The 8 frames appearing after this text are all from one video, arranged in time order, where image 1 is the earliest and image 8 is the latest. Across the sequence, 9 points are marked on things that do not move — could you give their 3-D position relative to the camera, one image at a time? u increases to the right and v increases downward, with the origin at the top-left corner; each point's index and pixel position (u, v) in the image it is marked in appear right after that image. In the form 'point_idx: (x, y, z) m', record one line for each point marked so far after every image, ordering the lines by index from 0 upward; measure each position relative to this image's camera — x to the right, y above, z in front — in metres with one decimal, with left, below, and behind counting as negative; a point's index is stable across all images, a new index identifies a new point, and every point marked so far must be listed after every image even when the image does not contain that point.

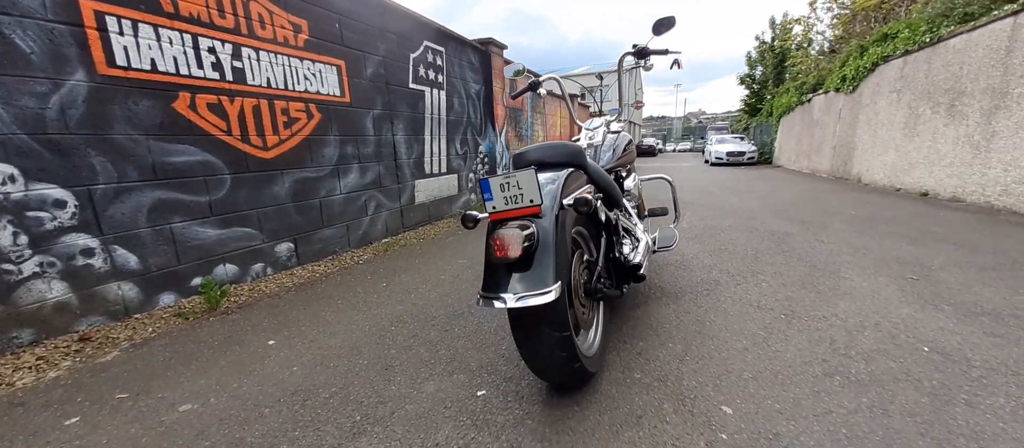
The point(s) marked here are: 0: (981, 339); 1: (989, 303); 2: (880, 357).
0: (+2.4, -0.6, +2.1) m
1: (+2.9, -0.5, +2.5) m
2: (+1.8, -0.6, +2.0) m
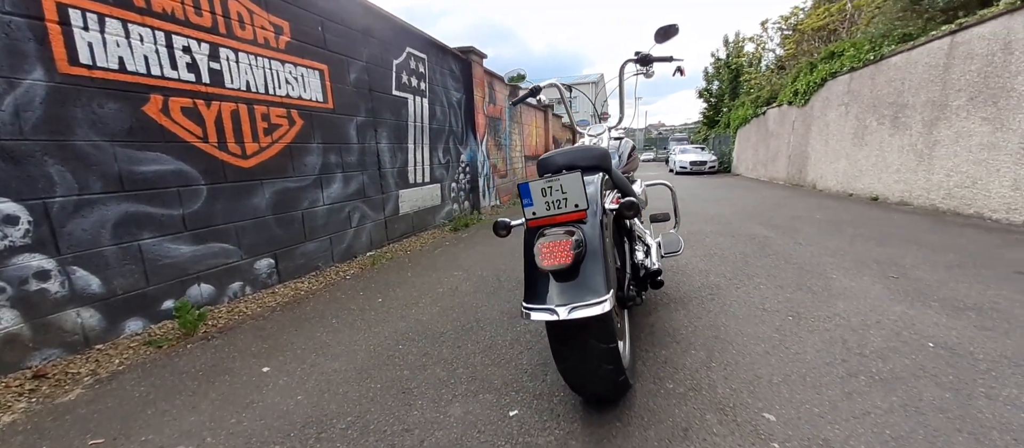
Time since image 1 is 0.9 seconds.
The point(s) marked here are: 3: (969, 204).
0: (+2.5, -0.6, +2.3) m
1: (+2.9, -0.5, +2.7) m
2: (+1.9, -0.6, +2.1) m
3: (+5.1, +0.2, +4.6) m
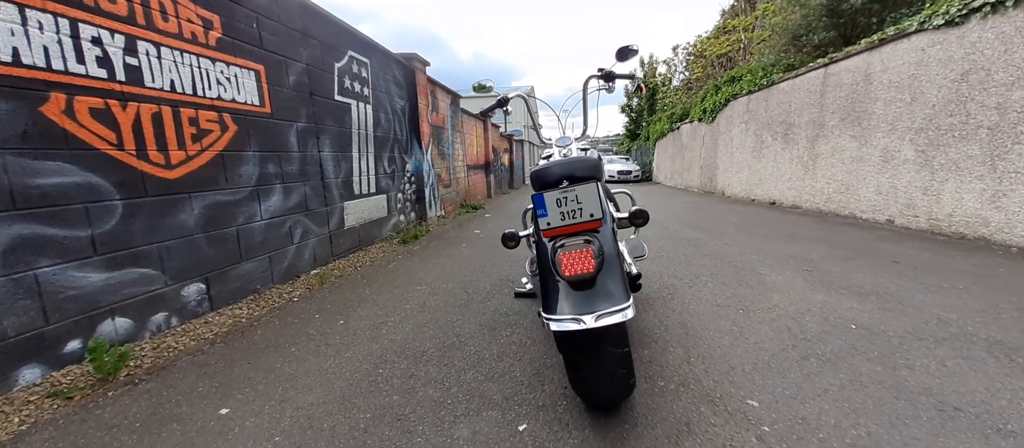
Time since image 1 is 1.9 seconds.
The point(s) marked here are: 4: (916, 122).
0: (+2.4, -0.6, +2.7) m
1: (+2.7, -0.5, +3.2) m
2: (+1.9, -0.7, +2.4) m
3: (+4.4, +0.2, +5.5) m
4: (+4.5, +1.1, +4.5) m
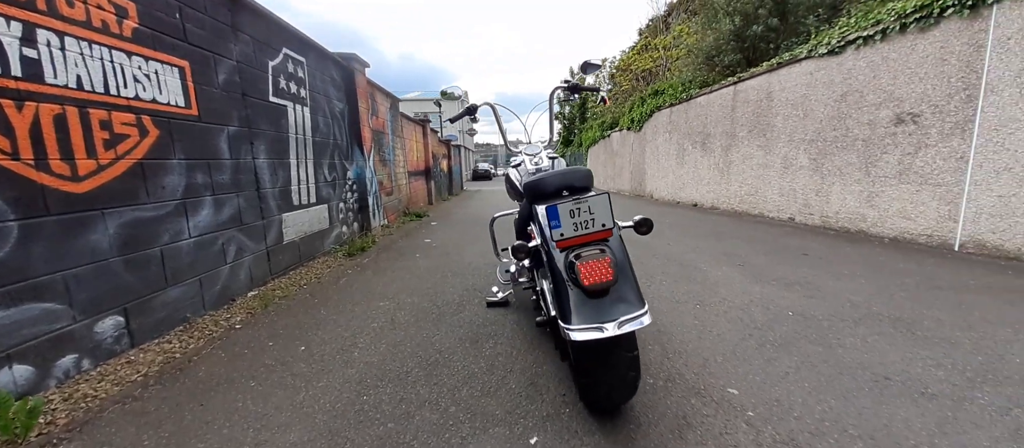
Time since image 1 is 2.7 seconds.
0: (+2.2, -0.6, +3.2) m
1: (+2.5, -0.5, +3.7) m
2: (+1.8, -0.7, +2.8) m
3: (+3.6, +0.3, +6.3) m
4: (+3.9, +1.1, +5.3) m
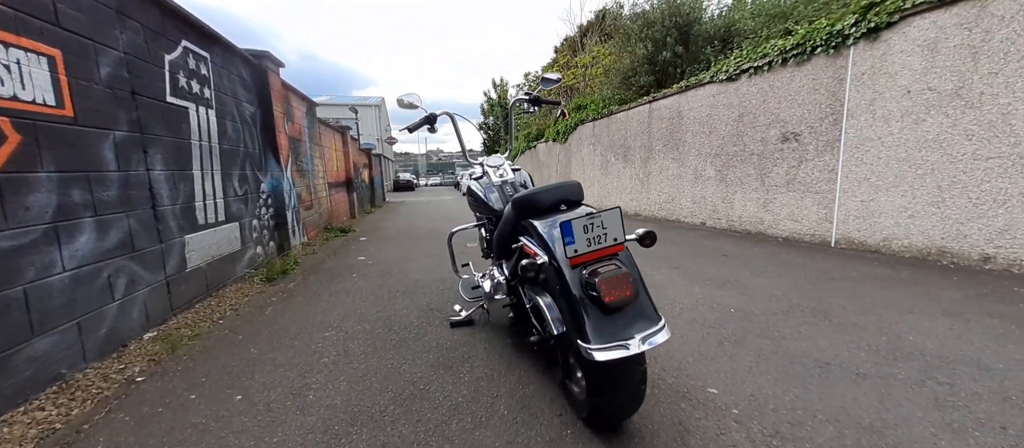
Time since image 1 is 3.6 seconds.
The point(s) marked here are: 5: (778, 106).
0: (+1.9, -0.6, +3.5) m
1: (+2.0, -0.5, +4.1) m
2: (+1.5, -0.7, +3.0) m
3: (+2.6, +0.2, +6.9) m
4: (+3.0, +1.1, +6.0) m
5: (+3.3, +1.4, +5.1) m
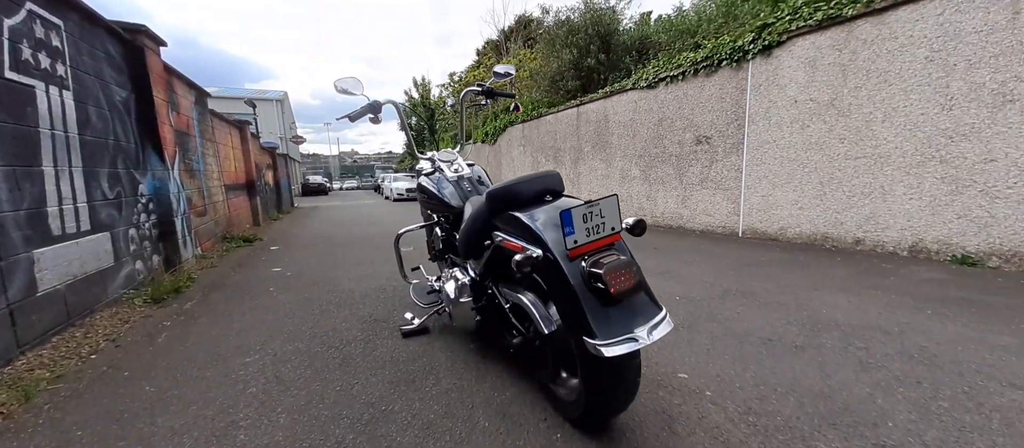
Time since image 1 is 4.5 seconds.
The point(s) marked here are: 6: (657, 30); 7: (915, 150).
0: (+1.5, -0.6, +3.7) m
1: (+1.4, -0.5, +4.3) m
2: (+1.2, -0.7, +3.2) m
3: (+1.4, +0.2, +7.2) m
4: (+1.9, +1.1, +6.4) m
5: (+2.4, +1.5, +5.6) m
6: (+2.9, +3.7, +7.9) m
7: (+3.8, +0.7, +3.9) m
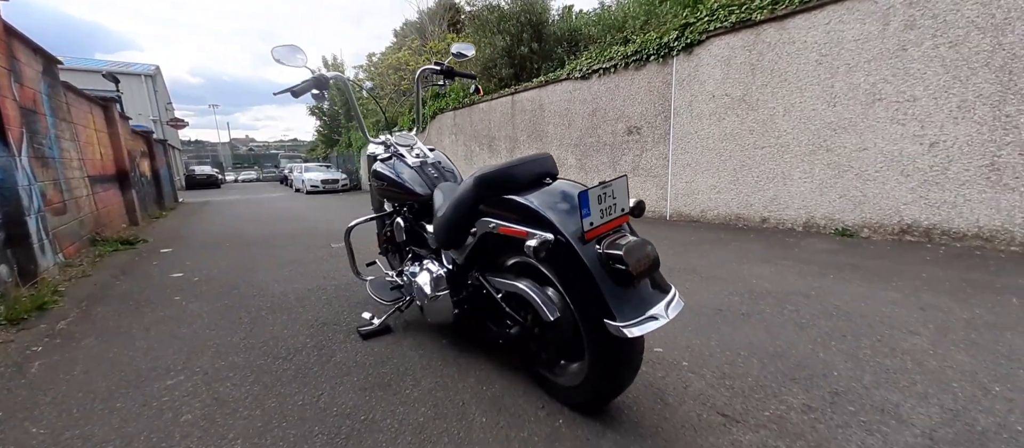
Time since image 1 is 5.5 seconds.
0: (+1.1, -0.4, +3.9) m
1: (+0.9, -0.3, +4.5) m
2: (+0.9, -0.5, +3.3) m
3: (+0.2, +0.4, +7.3) m
4: (+0.9, +1.3, +6.6) m
5: (+1.5, +1.7, +5.9) m
6: (+1.4, +3.9, +8.2) m
7: (+3.2, +0.9, +4.6) m
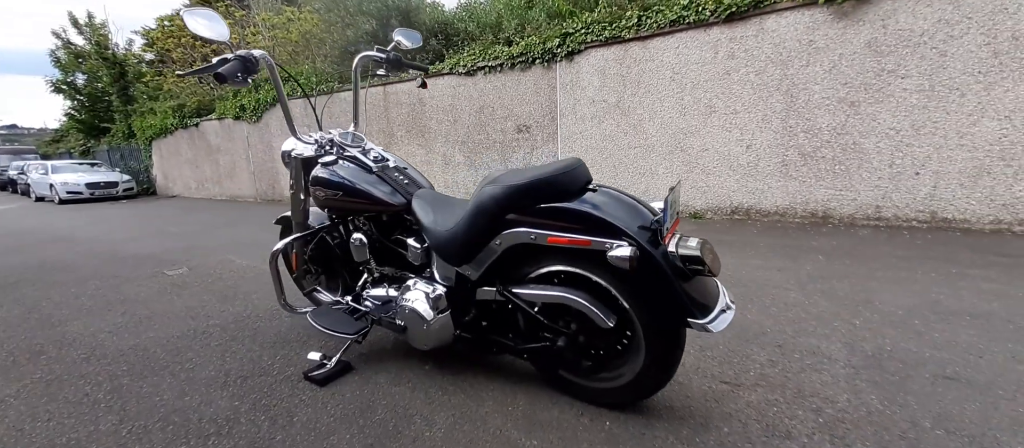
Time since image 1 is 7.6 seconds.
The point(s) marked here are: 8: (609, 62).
0: (+0.4, -0.4, +4.1) m
1: (0.0, -0.3, +4.6) m
2: (+0.5, -0.5, +3.5) m
3: (-1.8, +0.4, +6.8) m
4: (-1.0, +1.4, +6.4) m
5: (-0.1, +1.8, +6.1) m
6: (-1.2, +4.0, +8.0) m
7: (+2.0, +1.1, +5.5) m
8: (+1.3, +2.2, +5.5) m
